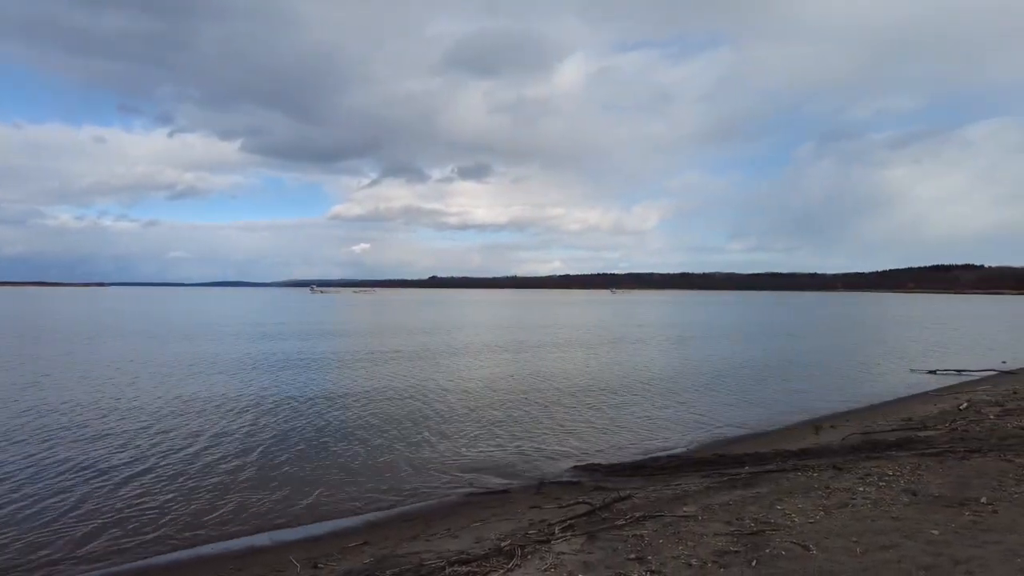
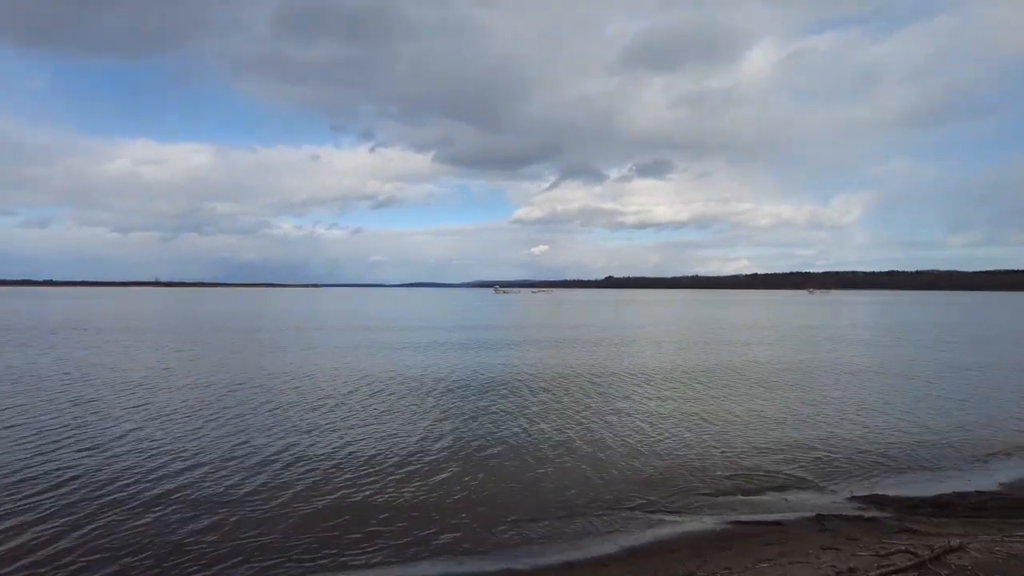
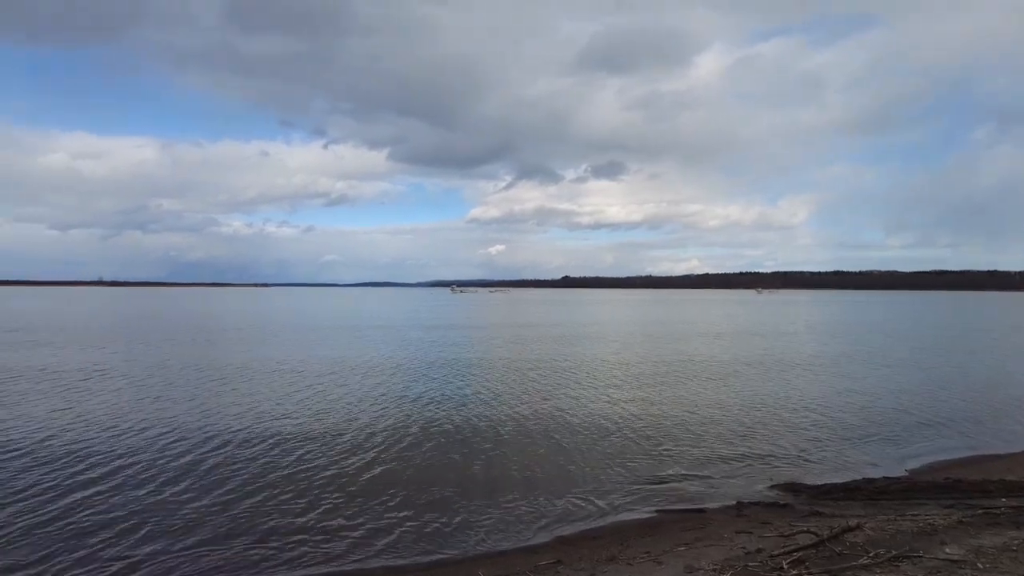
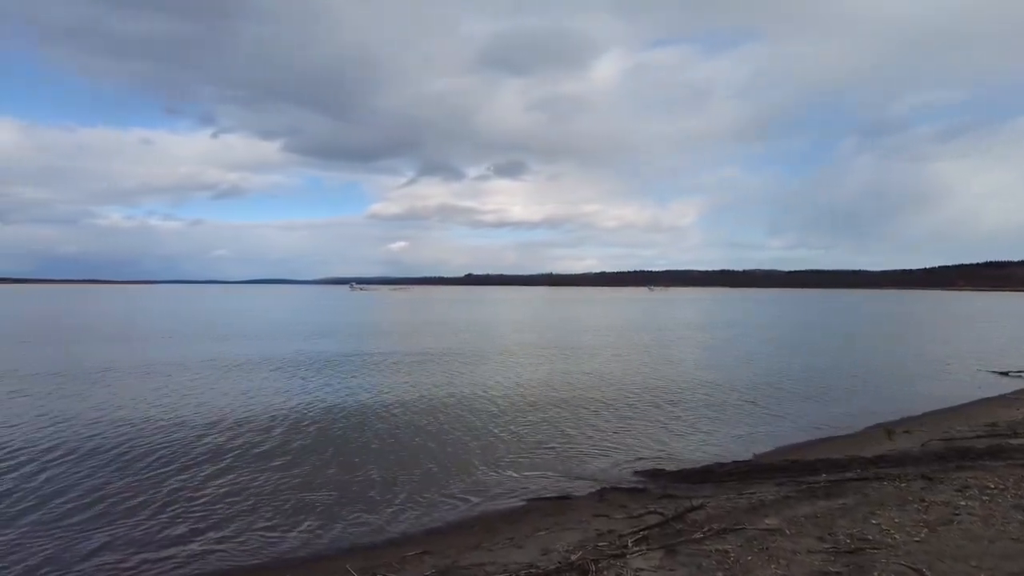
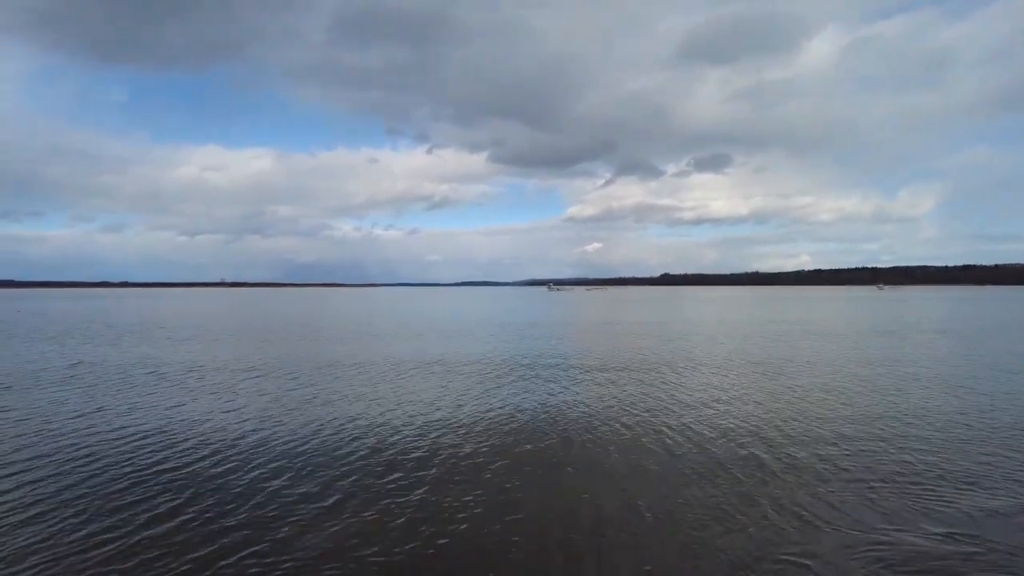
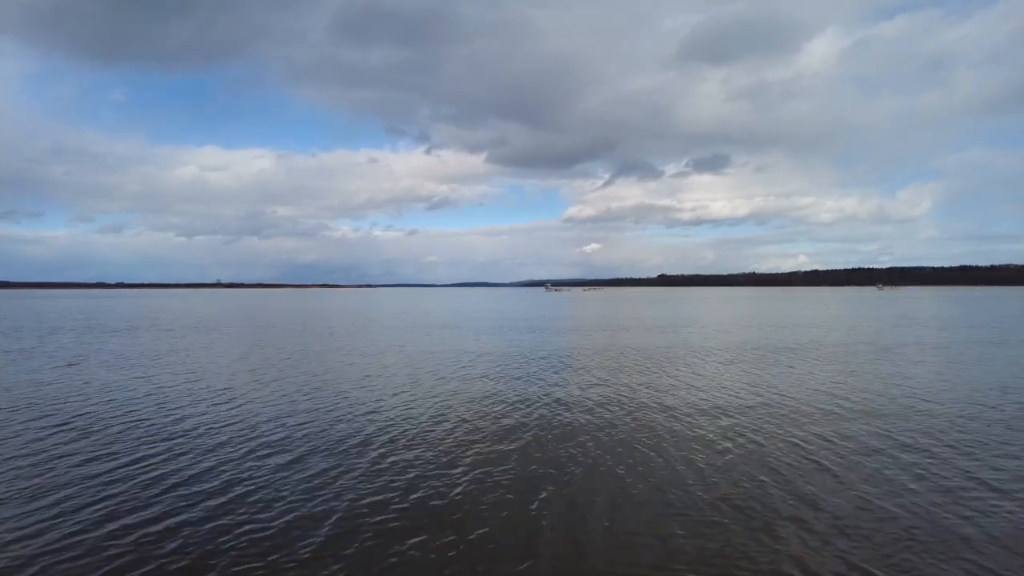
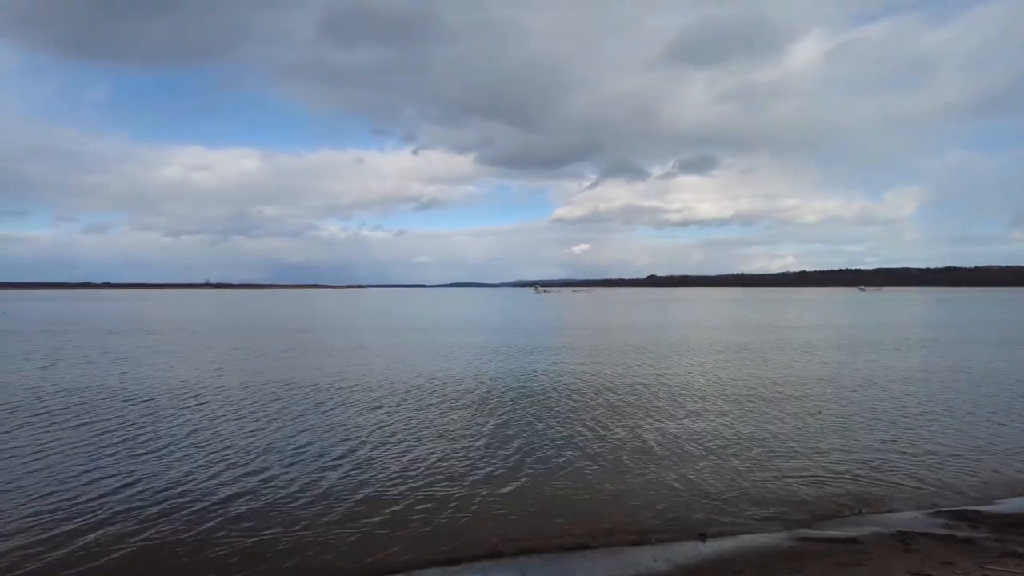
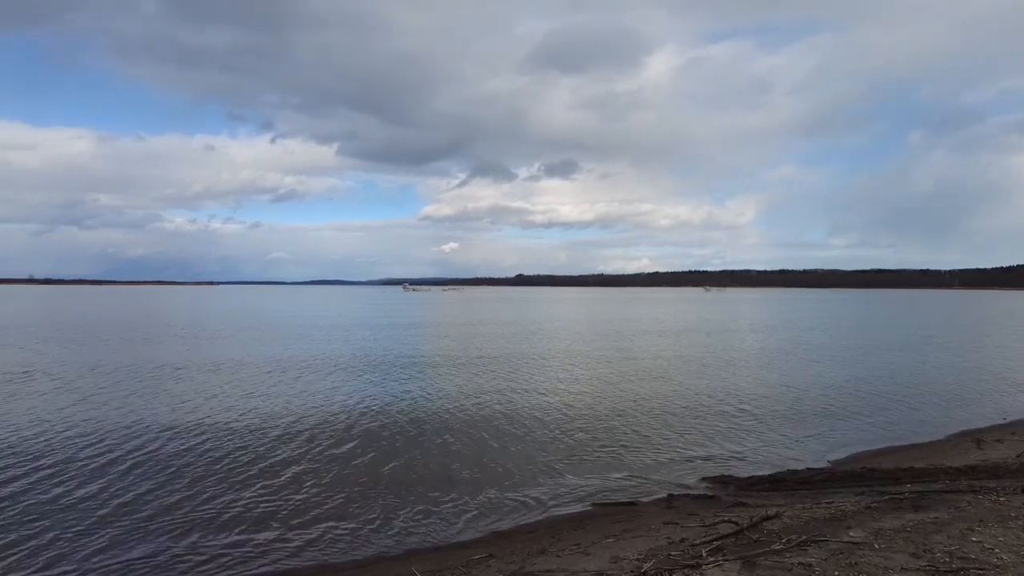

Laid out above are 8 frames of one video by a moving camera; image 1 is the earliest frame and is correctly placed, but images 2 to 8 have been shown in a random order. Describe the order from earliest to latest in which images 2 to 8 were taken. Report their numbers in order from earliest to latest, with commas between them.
4, 8, 3, 2, 7, 5, 6
